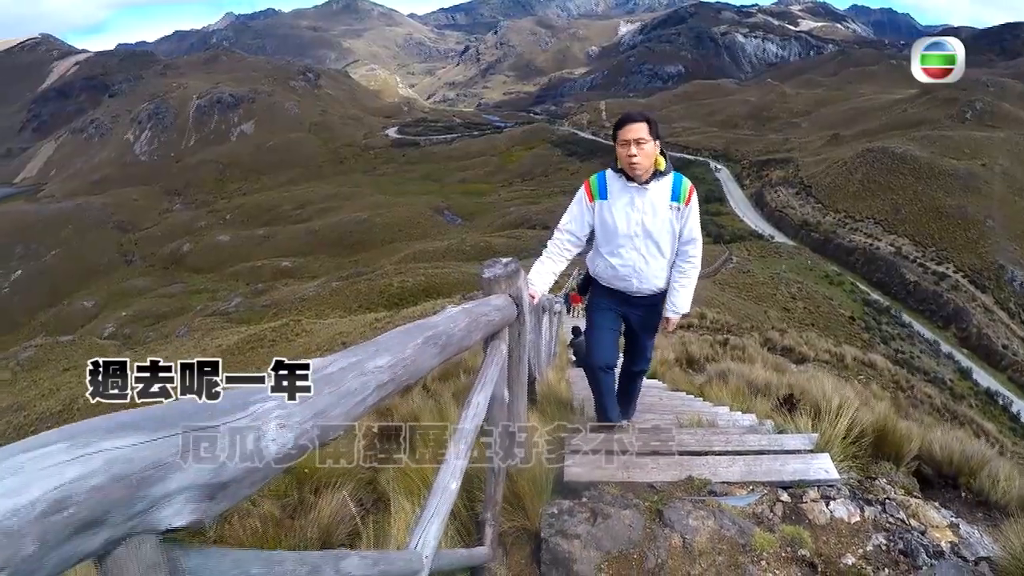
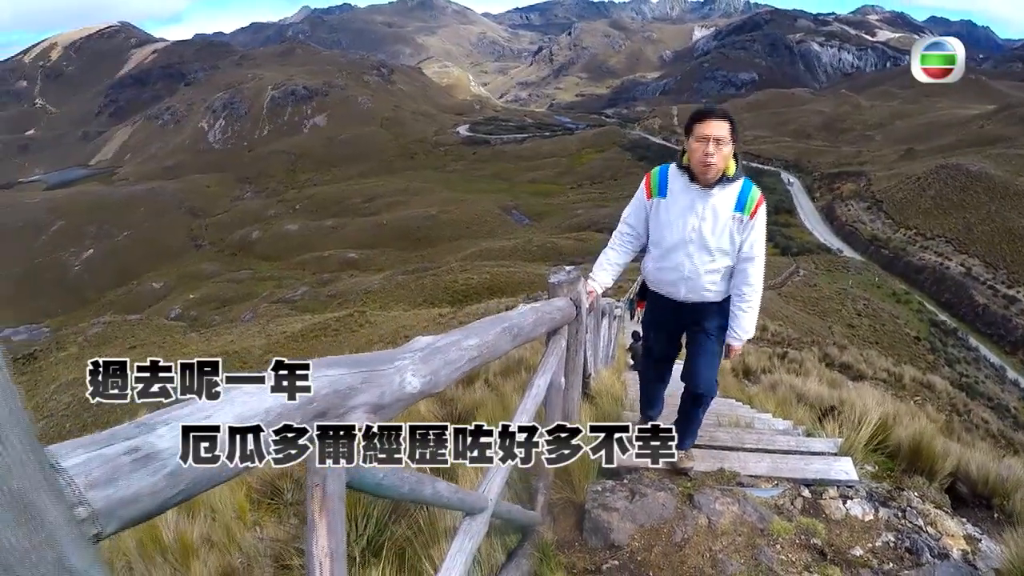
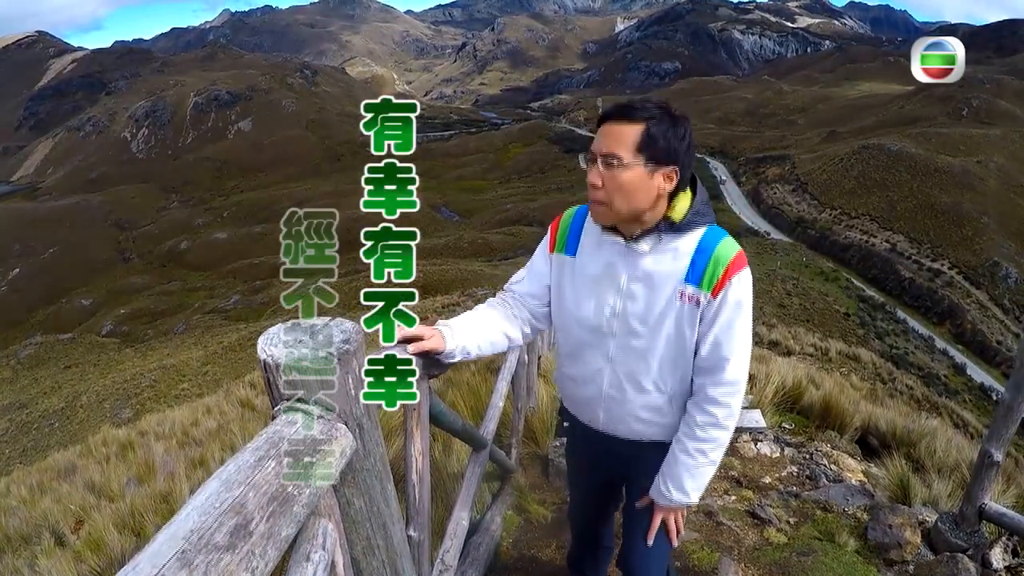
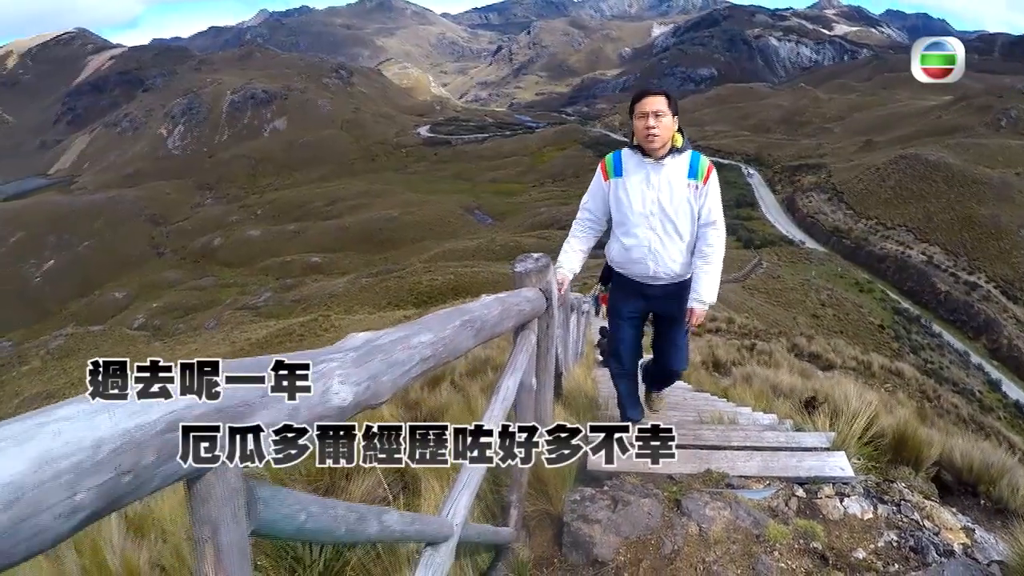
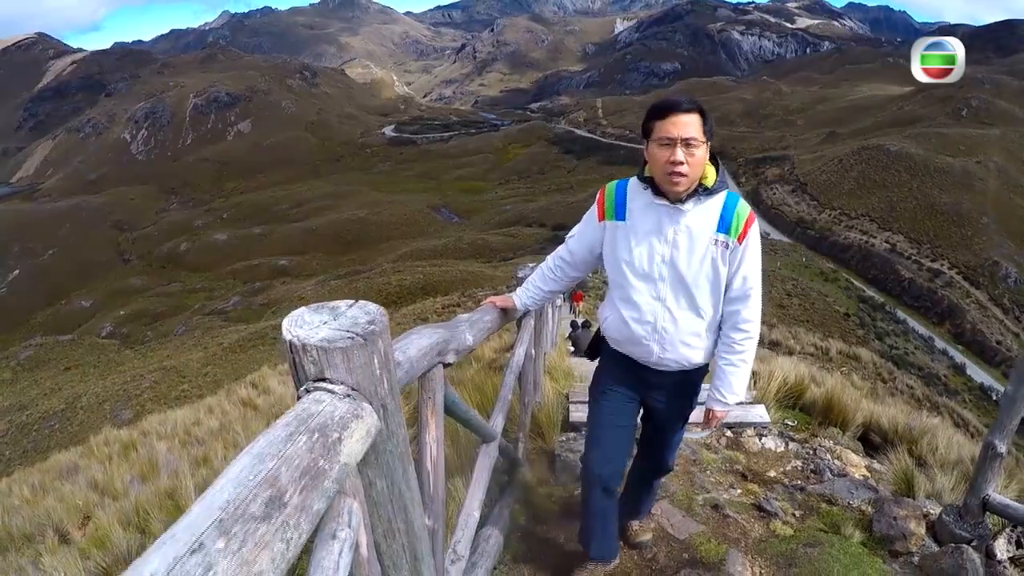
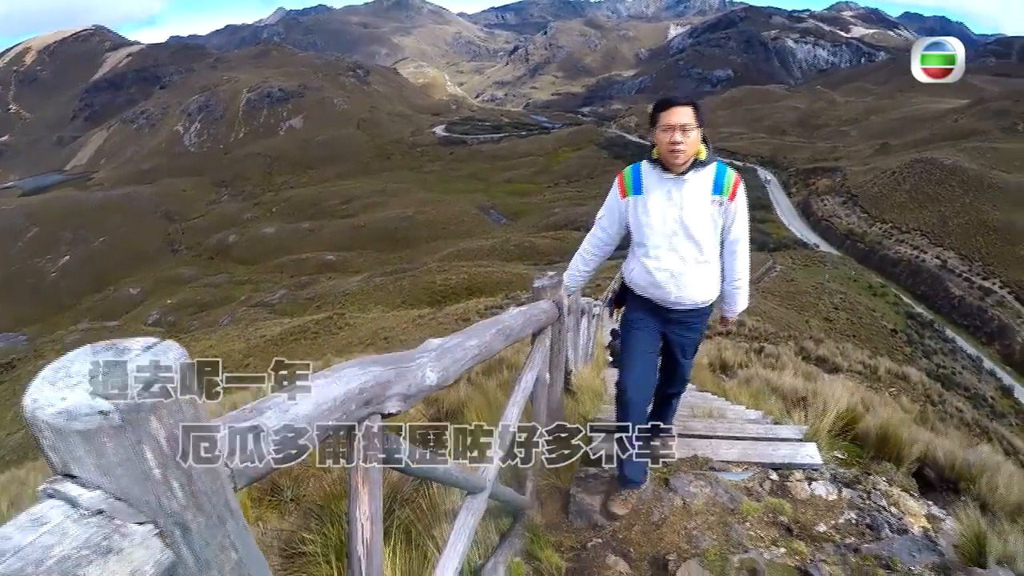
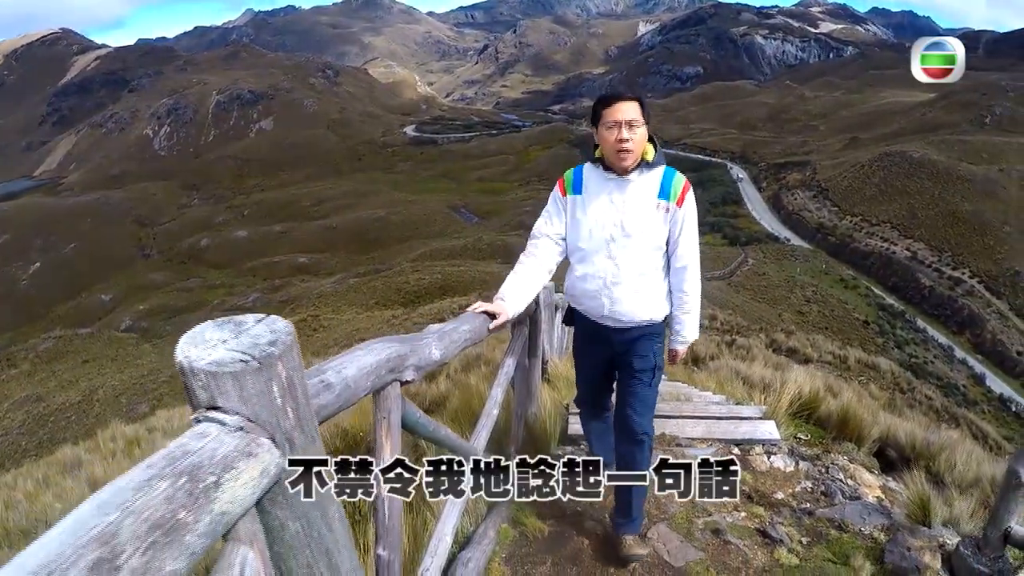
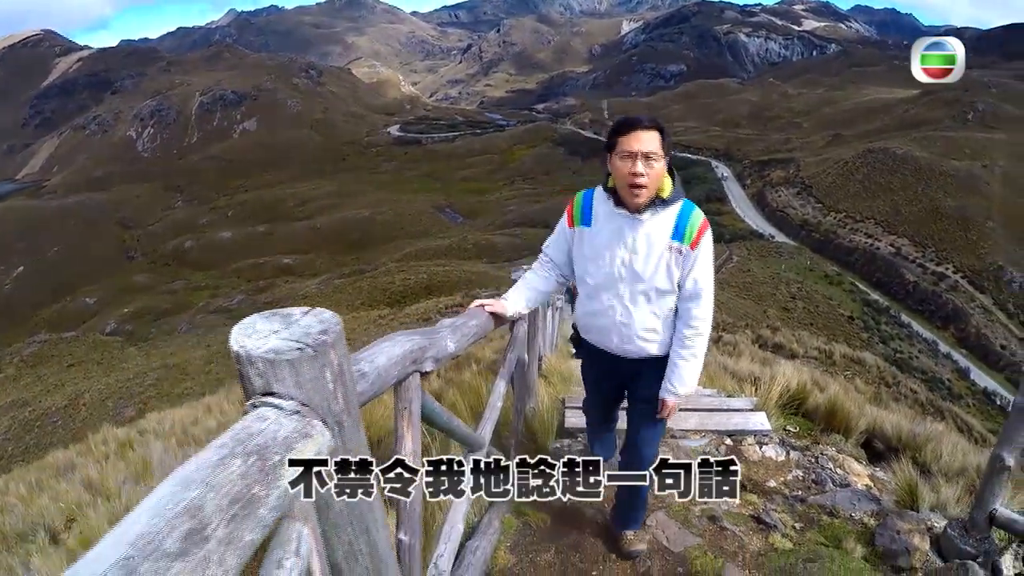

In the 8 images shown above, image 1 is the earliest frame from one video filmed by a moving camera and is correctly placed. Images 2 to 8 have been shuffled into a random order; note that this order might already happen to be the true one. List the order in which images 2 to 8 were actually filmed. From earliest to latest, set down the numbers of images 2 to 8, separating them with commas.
4, 2, 6, 7, 8, 5, 3
